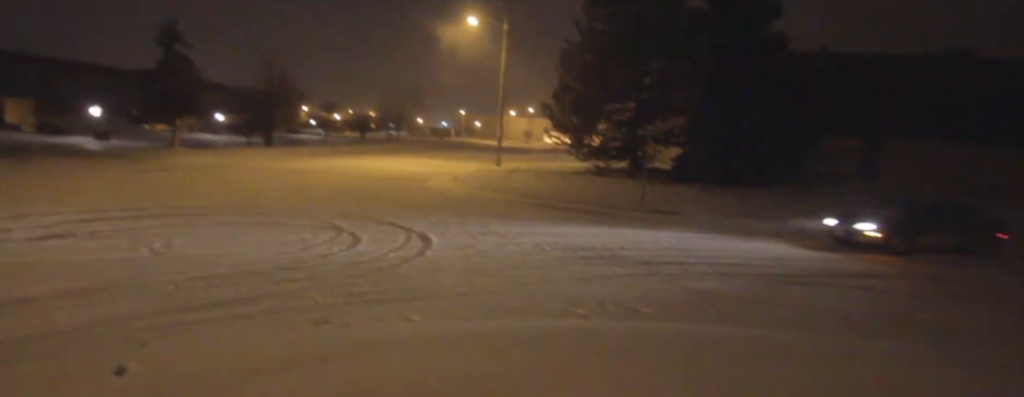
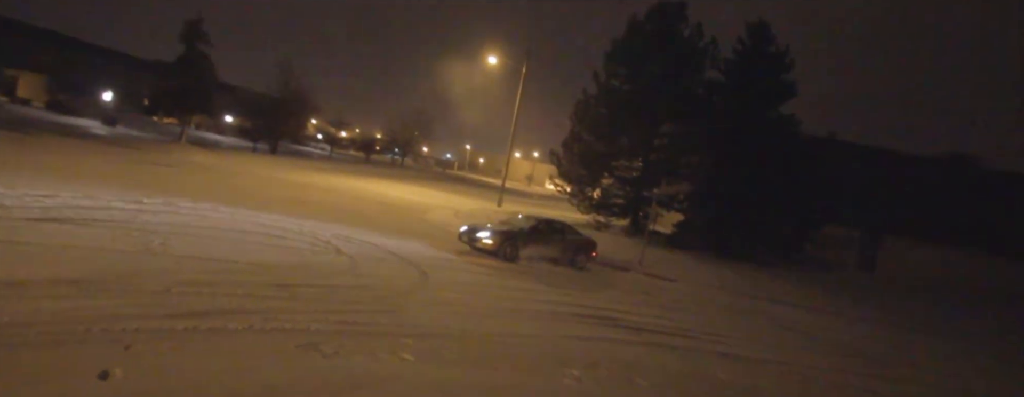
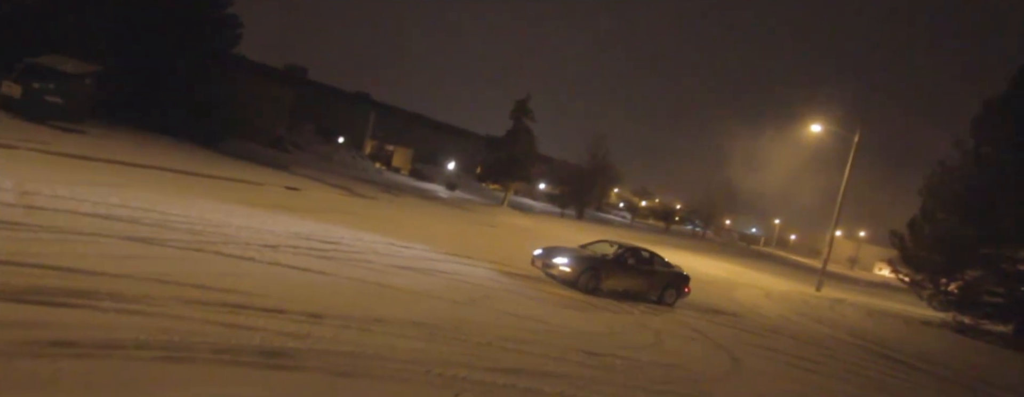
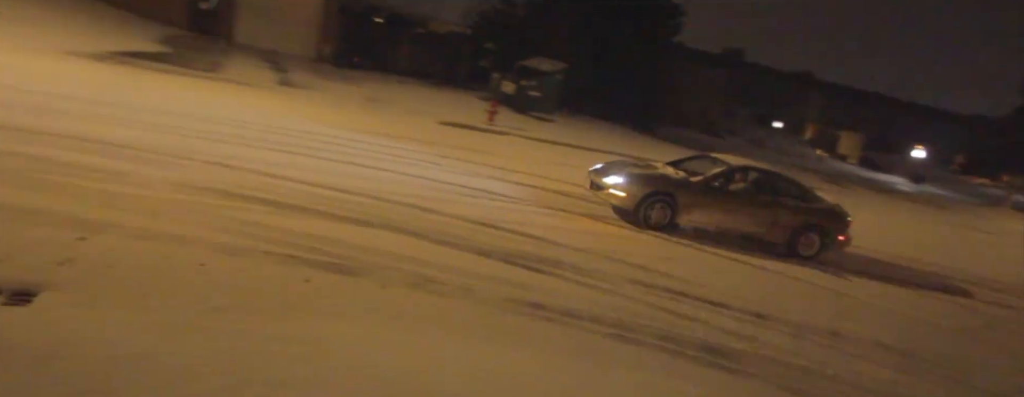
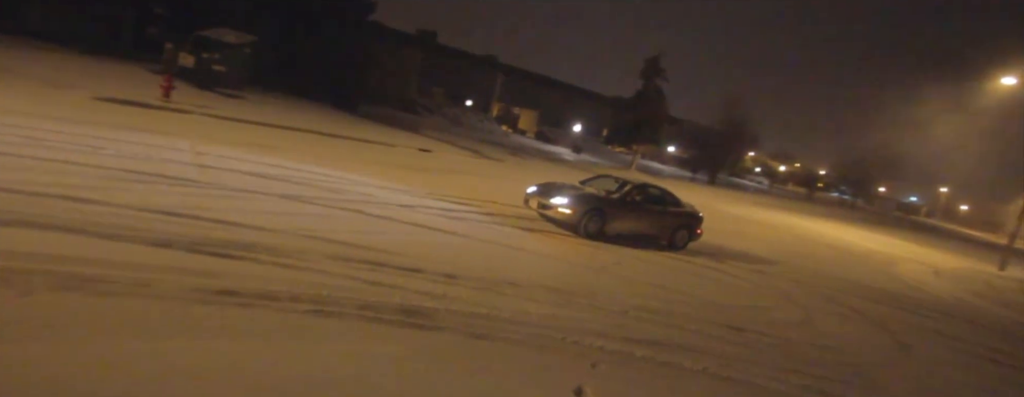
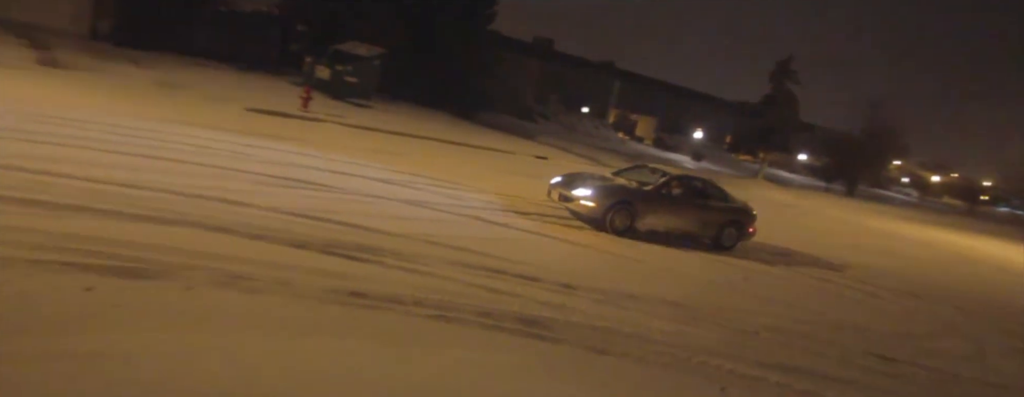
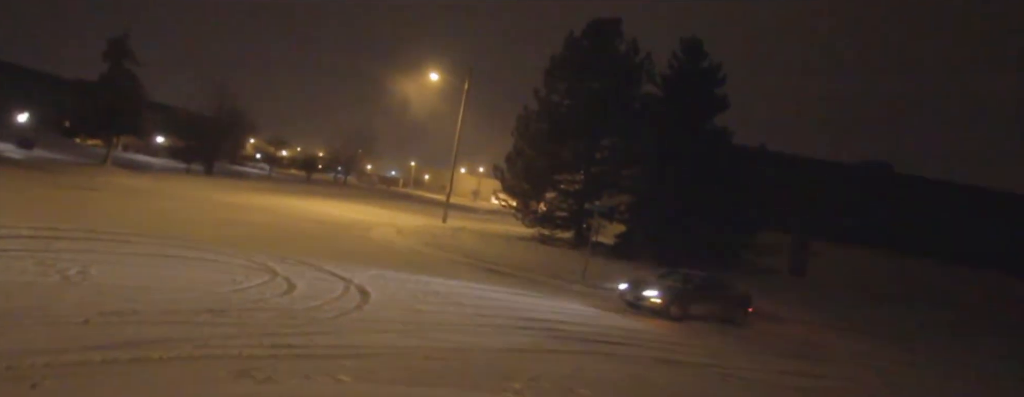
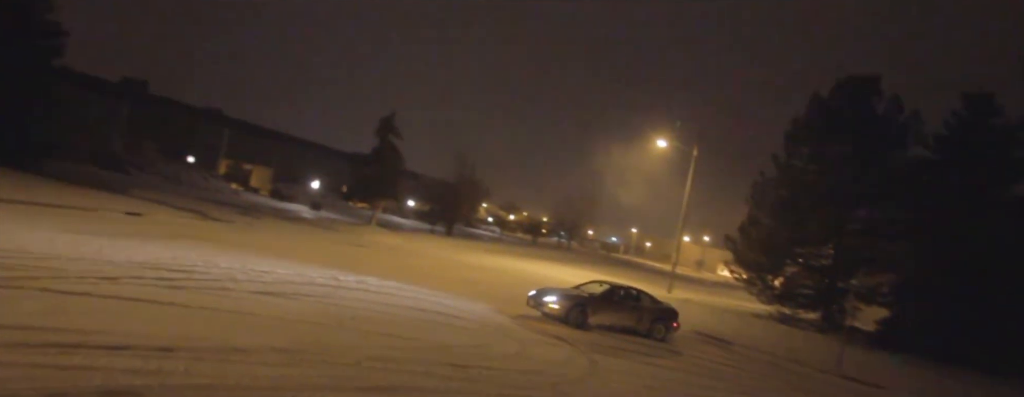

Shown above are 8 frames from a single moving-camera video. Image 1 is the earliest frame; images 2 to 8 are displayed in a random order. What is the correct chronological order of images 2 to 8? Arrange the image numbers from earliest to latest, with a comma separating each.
7, 2, 8, 3, 5, 6, 4
